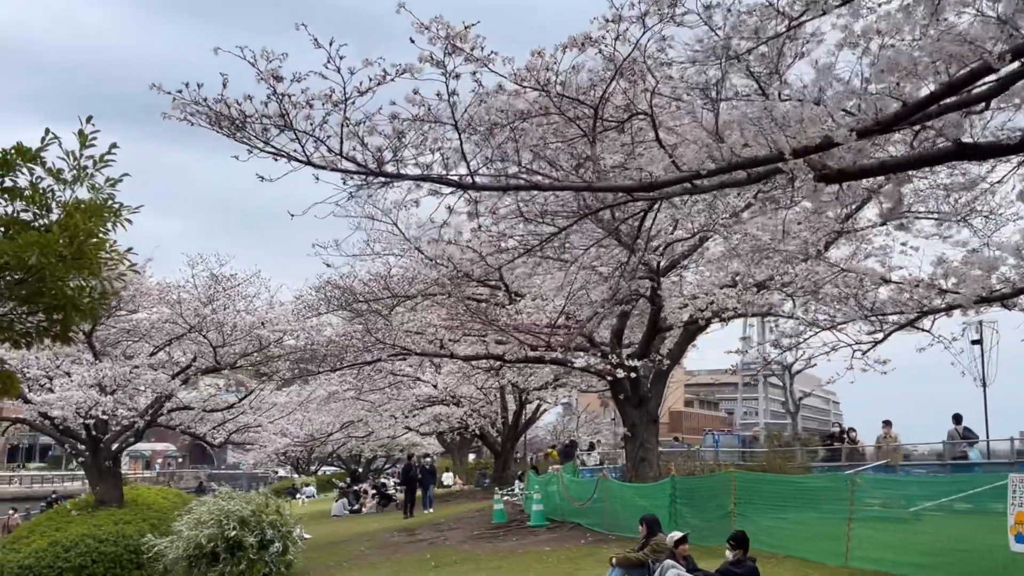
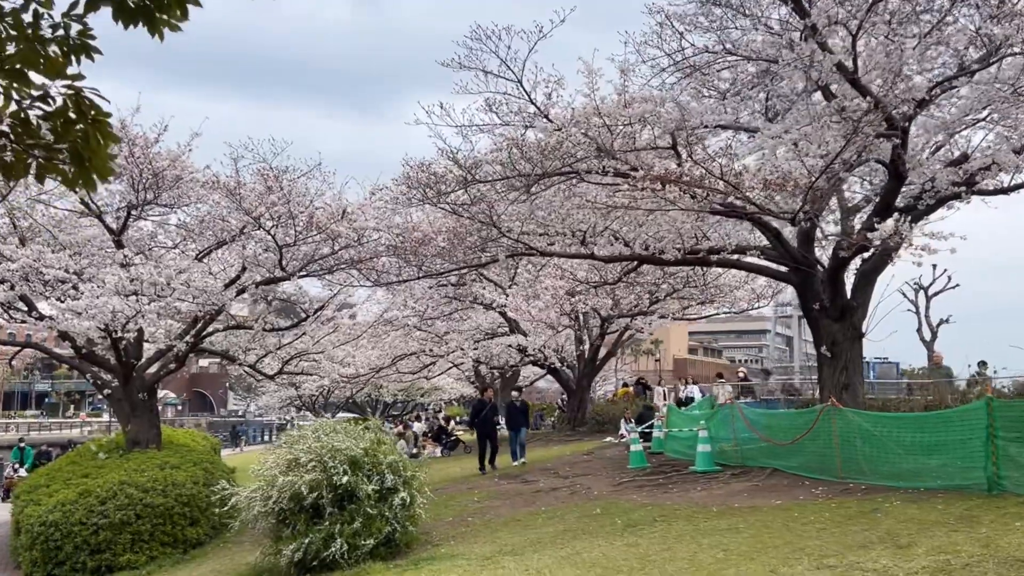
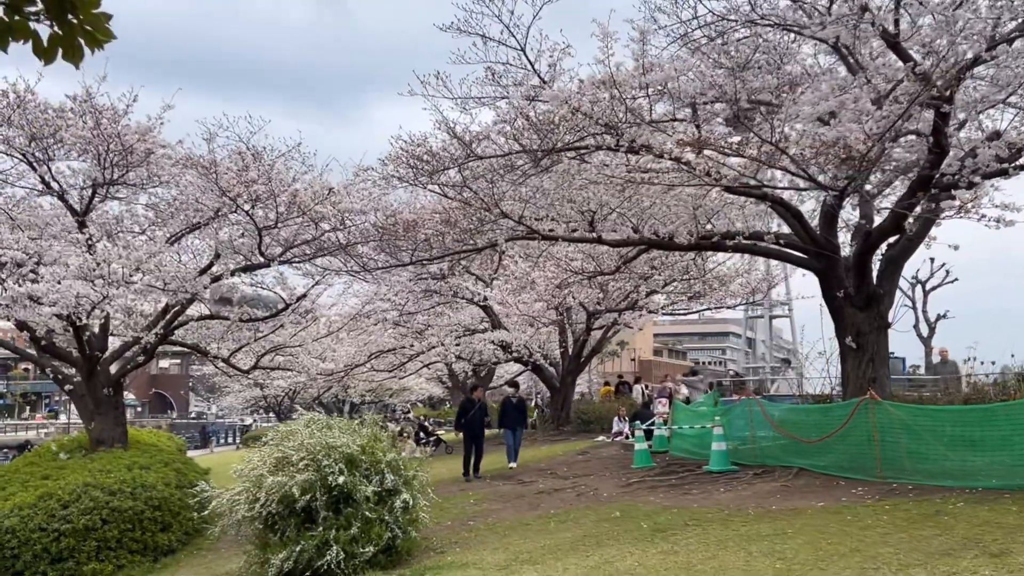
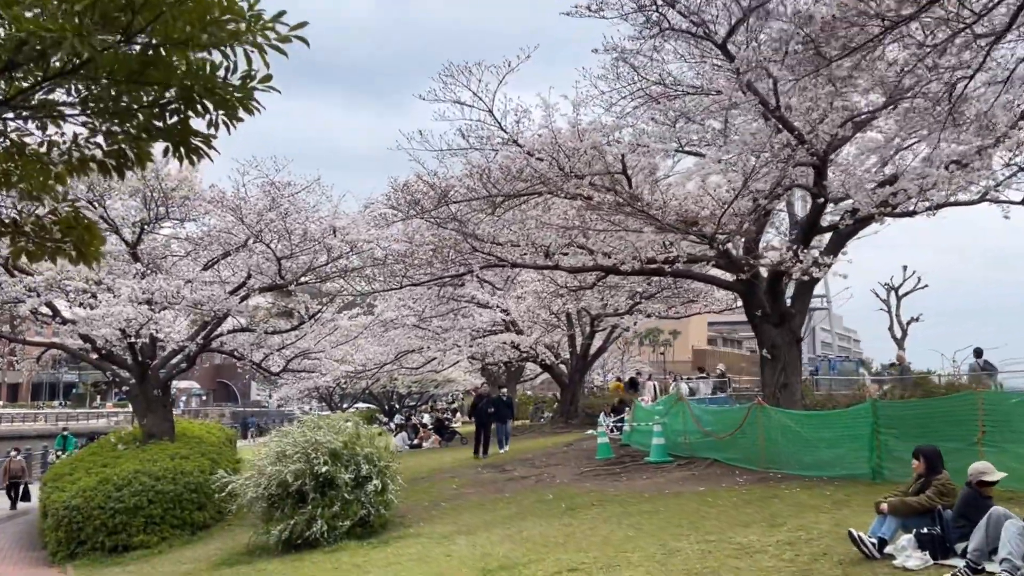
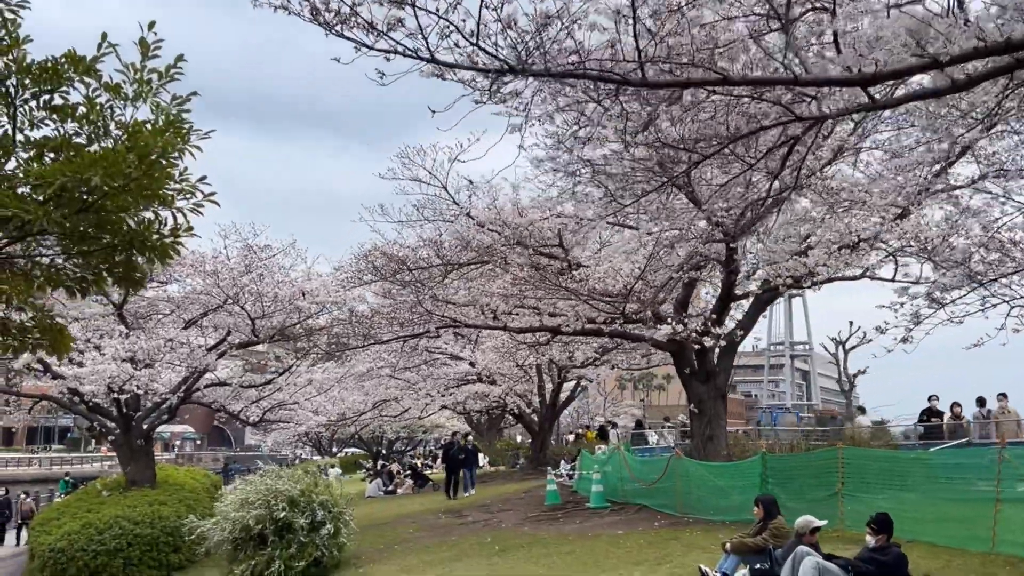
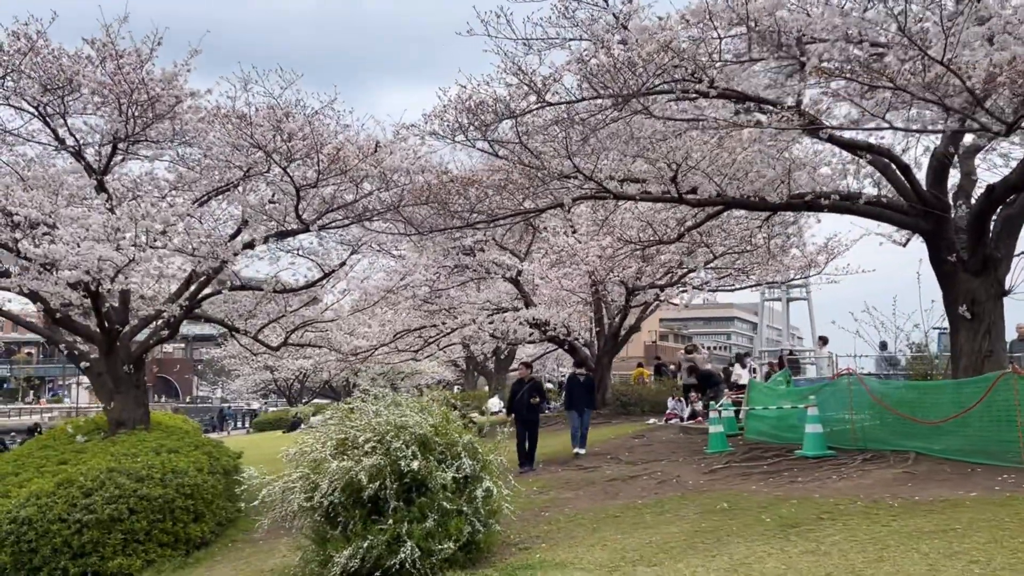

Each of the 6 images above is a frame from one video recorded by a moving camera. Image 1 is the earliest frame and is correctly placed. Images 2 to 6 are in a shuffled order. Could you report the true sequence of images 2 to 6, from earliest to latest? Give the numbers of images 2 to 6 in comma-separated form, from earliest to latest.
5, 4, 2, 3, 6
